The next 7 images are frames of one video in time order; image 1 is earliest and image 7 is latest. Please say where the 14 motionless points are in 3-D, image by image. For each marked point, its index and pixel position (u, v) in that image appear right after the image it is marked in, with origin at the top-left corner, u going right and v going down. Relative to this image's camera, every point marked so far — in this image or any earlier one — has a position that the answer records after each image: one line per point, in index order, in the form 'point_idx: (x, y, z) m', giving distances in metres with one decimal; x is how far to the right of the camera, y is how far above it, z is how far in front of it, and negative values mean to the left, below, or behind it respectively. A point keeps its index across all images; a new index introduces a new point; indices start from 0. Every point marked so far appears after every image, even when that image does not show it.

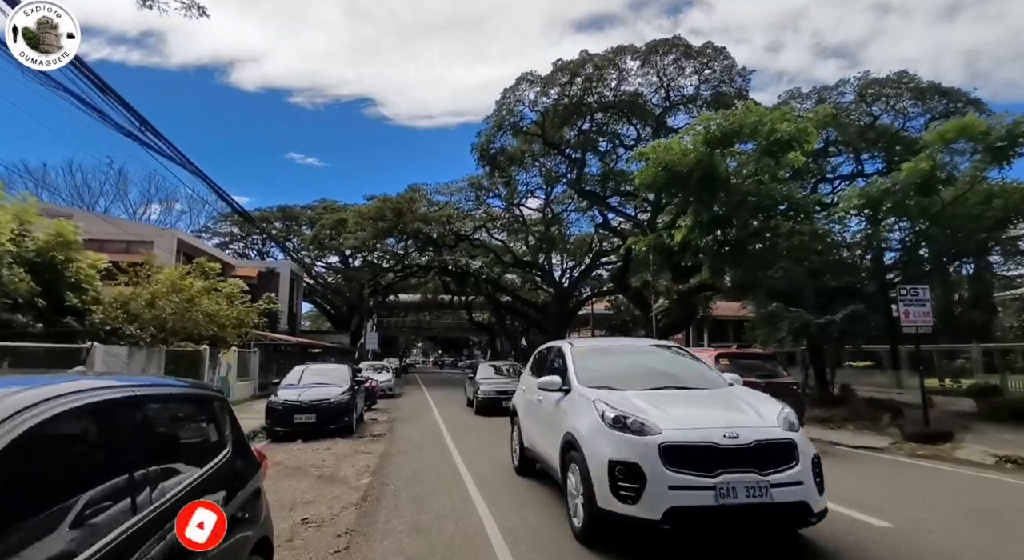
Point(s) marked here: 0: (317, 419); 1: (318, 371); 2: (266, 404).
0: (-4.3, -3.1, +12.2) m
1: (-5.4, -2.5, +15.2) m
2: (-5.6, -2.8, +12.5) m
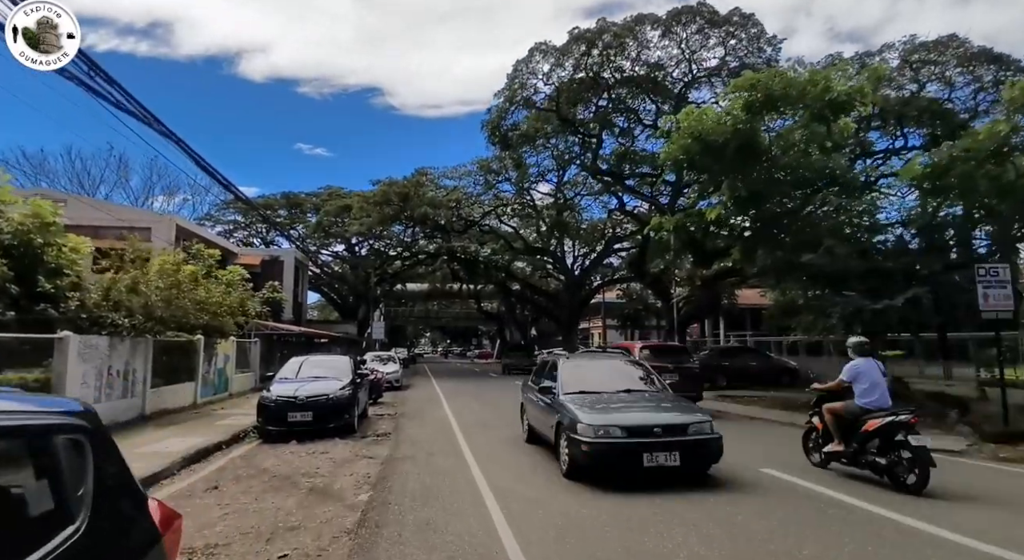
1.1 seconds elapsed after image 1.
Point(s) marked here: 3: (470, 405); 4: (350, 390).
0: (-3.9, -2.8, +10.9) m
1: (-4.9, -2.1, +13.9) m
2: (-5.2, -2.5, +11.2) m
3: (-1.4, -4.4, +19.5) m
4: (-3.5, -2.4, +11.9) m
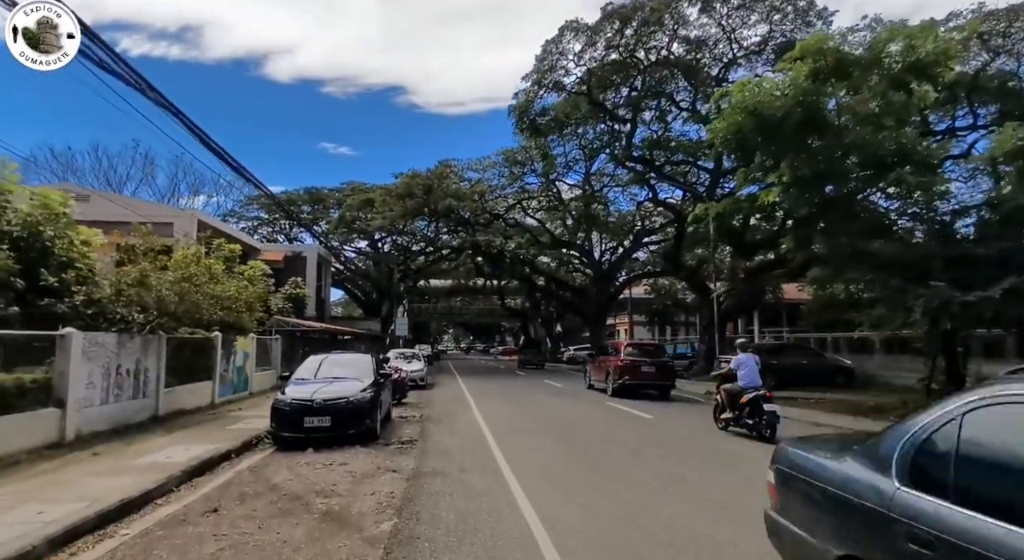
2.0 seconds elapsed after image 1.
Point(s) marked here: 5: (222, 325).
0: (-3.2, -2.6, +9.8) m
1: (-4.1, -1.9, +12.9) m
2: (-4.5, -2.3, +10.2) m
3: (-0.4, -4.2, +18.4) m
4: (-2.8, -2.2, +10.8) m
5: (-9.7, -1.5, +18.2) m
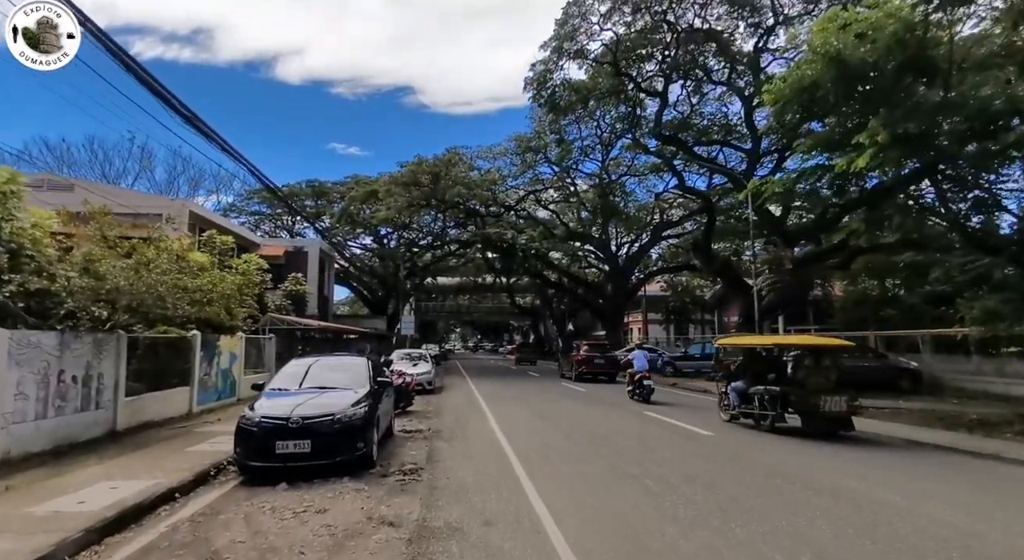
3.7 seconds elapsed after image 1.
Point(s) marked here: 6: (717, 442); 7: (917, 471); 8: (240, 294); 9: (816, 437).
0: (-2.7, -2.3, +7.5) m
1: (-3.6, -1.7, +10.6) m
2: (-4.0, -2.1, +8.0) m
3: (+0.2, -3.9, +16.1) m
4: (-2.3, -2.0, +8.5) m
5: (-9.1, -1.2, +16.0) m
6: (+4.2, -3.4, +11.1) m
7: (+6.2, -2.9, +8.3) m
8: (-9.1, -0.4, +17.7) m
9: (+6.6, -3.4, +11.7) m
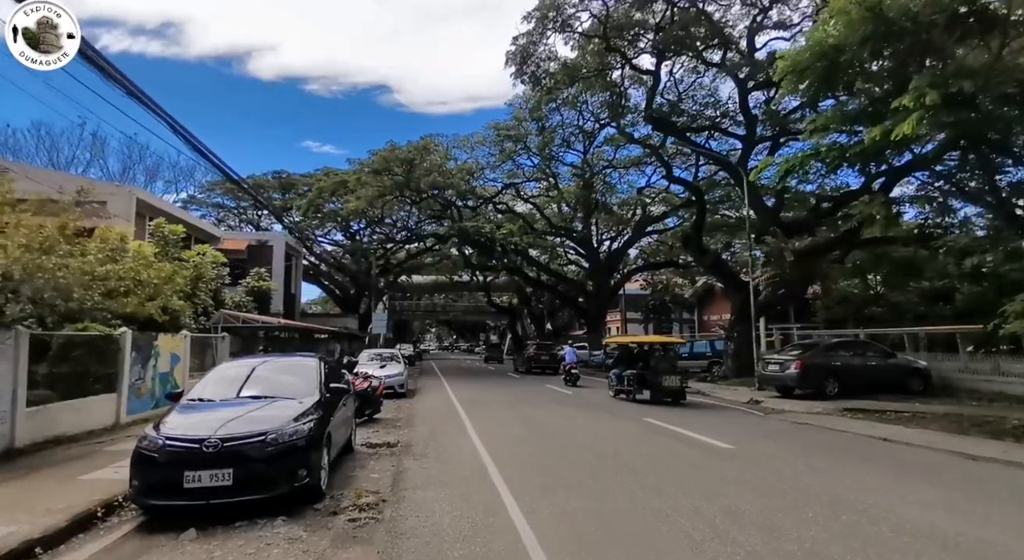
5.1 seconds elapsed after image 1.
0: (-2.8, -2.1, +5.7) m
1: (-3.8, -1.4, +8.7) m
2: (-4.1, -1.8, +6.0) m
3: (-0.3, -3.7, +14.3) m
4: (-2.4, -1.7, +6.7) m
5: (-9.6, -1.0, +13.9) m
6: (+4.0, -3.1, +9.5) m
7: (+6.0, -2.7, +6.8) m
8: (-9.6, -0.2, +15.6) m
9: (+6.3, -3.1, +10.2) m
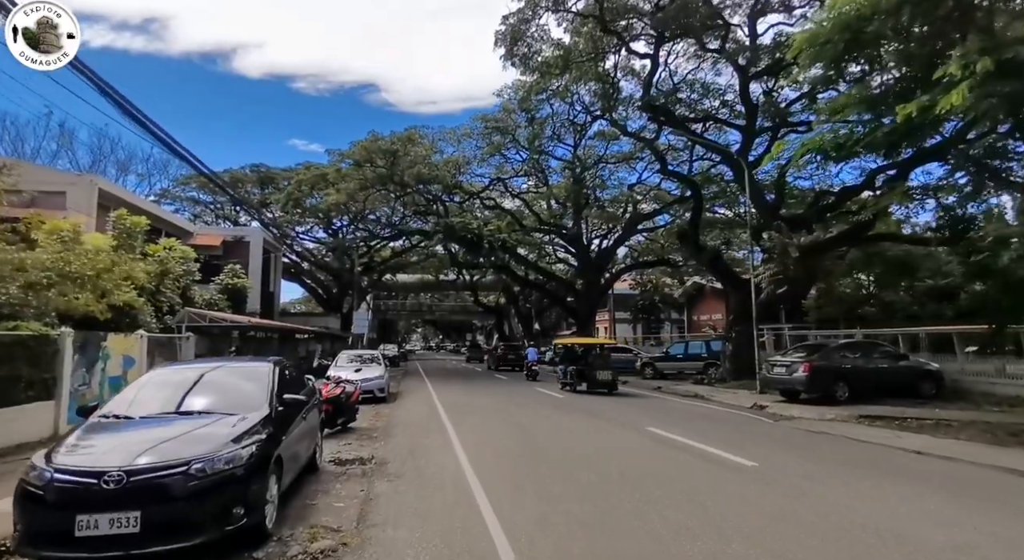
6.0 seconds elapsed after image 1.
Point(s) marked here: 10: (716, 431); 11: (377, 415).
0: (-2.9, -2.0, +4.4) m
1: (-3.9, -1.3, +7.4) m
2: (-4.2, -1.7, +4.7) m
3: (-0.5, -3.6, +13.1) m
4: (-2.5, -1.6, +5.4) m
5: (-9.8, -0.8, +12.4) m
6: (+3.8, -3.0, +8.4) m
7: (+6.0, -2.6, +5.8) m
8: (-9.9, 0.0, +14.1) m
9: (+6.1, -3.0, +9.1) m
10: (+4.7, -3.5, +12.8) m
11: (-3.7, -3.6, +14.7) m
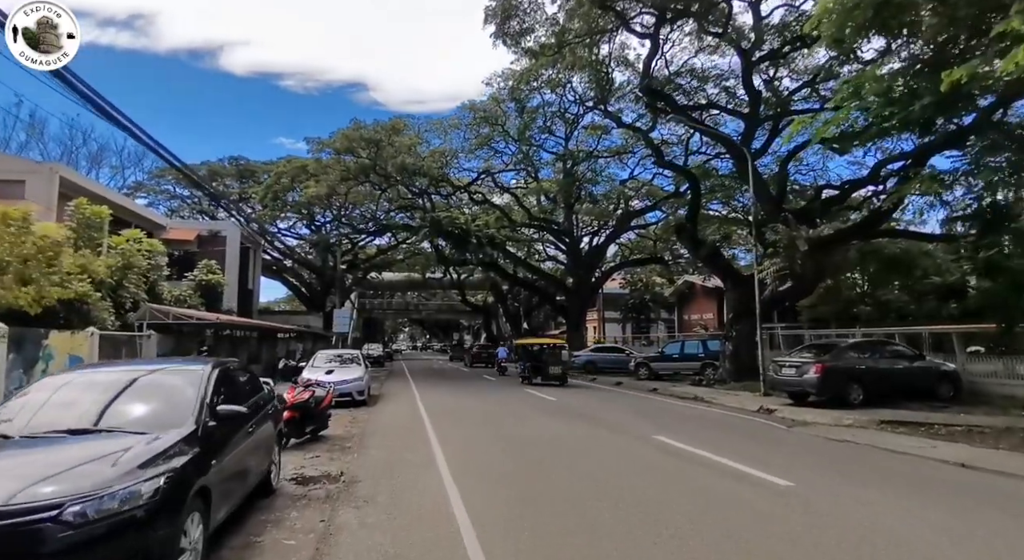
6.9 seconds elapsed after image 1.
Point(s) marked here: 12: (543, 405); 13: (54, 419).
0: (-2.9, -1.8, +3.1) m
1: (-4.0, -1.1, +6.1) m
2: (-4.2, -1.5, +3.4) m
3: (-0.8, -3.4, +11.8) m
4: (-2.5, -1.4, +4.1) m
5: (-10.0, -0.6, +11.0) m
6: (+3.7, -2.9, +7.2) m
7: (+5.9, -2.4, +4.7) m
8: (-10.1, +0.2, +12.7) m
9: (+6.0, -2.9, +8.0) m
10: (+4.5, -3.4, +11.7) m
11: (-3.9, -3.4, +13.4) m
12: (+1.0, -3.9, +17.3) m
13: (-4.2, -1.3, +5.3) m
